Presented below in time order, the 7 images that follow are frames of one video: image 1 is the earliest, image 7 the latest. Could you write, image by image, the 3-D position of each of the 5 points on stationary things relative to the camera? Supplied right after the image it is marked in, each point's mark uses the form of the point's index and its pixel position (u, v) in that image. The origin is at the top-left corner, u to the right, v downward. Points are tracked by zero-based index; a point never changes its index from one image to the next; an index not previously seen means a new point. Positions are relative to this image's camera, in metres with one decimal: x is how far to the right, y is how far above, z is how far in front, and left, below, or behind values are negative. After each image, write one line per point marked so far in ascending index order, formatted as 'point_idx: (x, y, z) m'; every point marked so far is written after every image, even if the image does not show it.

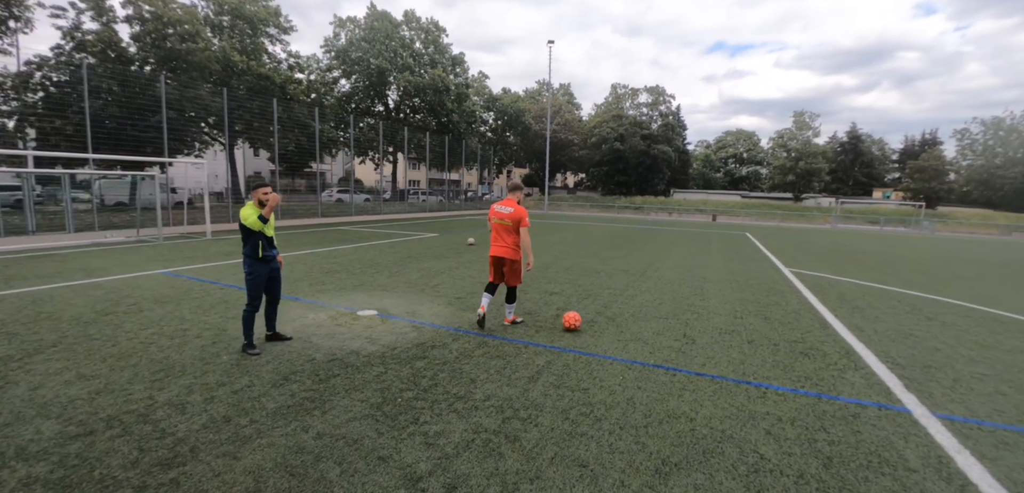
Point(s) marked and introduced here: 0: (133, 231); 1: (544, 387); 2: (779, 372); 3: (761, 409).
0: (-11.1, +0.4, +12.1) m
1: (+0.2, -1.0, +3.2) m
2: (+2.3, -1.1, +3.7) m
3: (+1.8, -1.1, +3.0) m
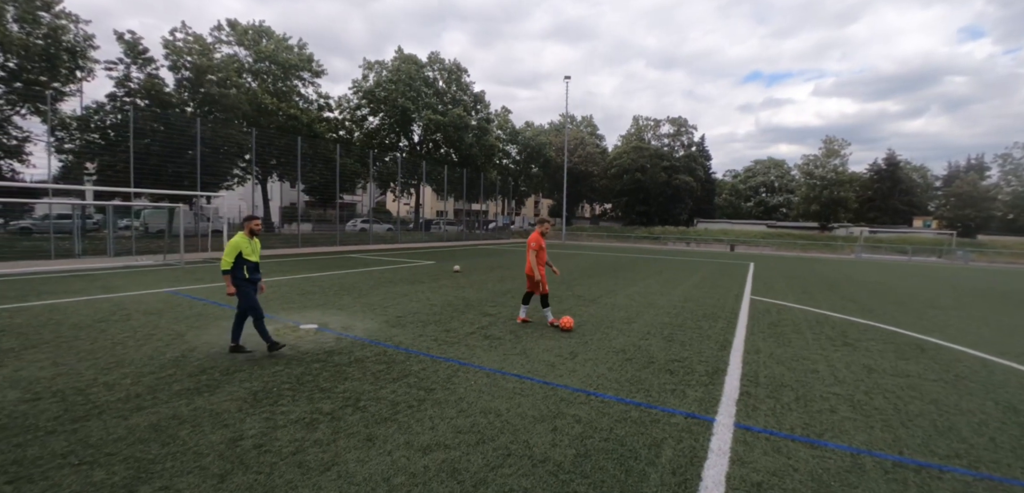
0: (-11.5, -0.3, +13.9) m
1: (-1.0, -1.3, +3.9) m
2: (+1.1, -1.3, +4.2) m
3: (+0.5, -1.4, +3.5) m
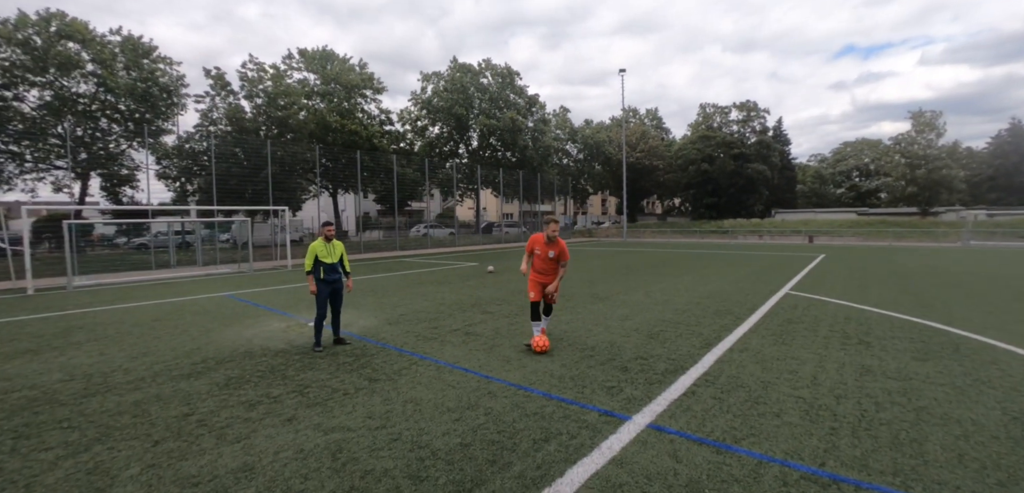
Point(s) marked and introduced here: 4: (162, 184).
0: (-10.2, -0.7, +16.0) m
1: (-1.7, -1.3, +4.3) m
2: (+0.5, -1.3, +4.3) m
3: (-0.2, -1.4, +3.7) m
4: (-12.7, +2.3, +15.6) m
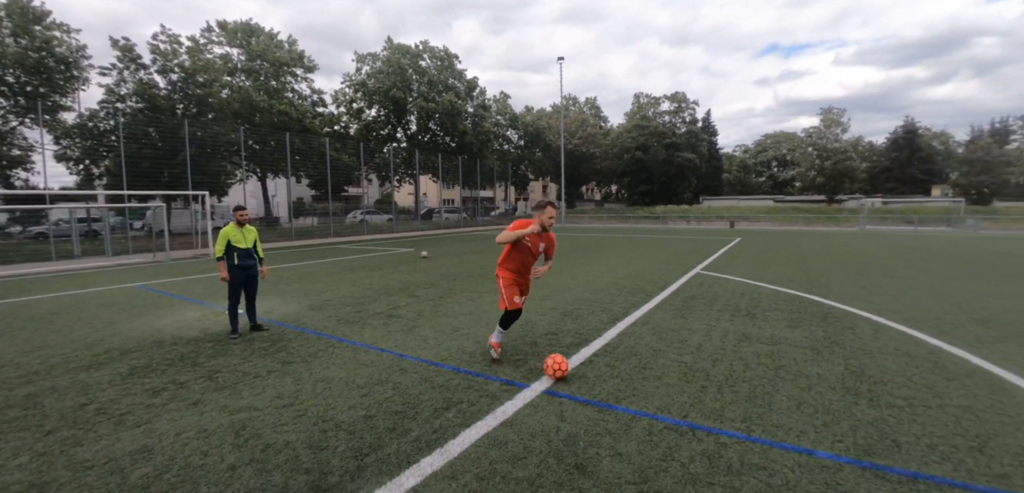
0: (-12.4, -0.3, +15.0) m
1: (-2.6, -1.2, +4.4) m
2: (-0.4, -1.2, +4.6) m
3: (-1.1, -1.2, +4.0) m
4: (-14.8, +2.7, +14.2) m
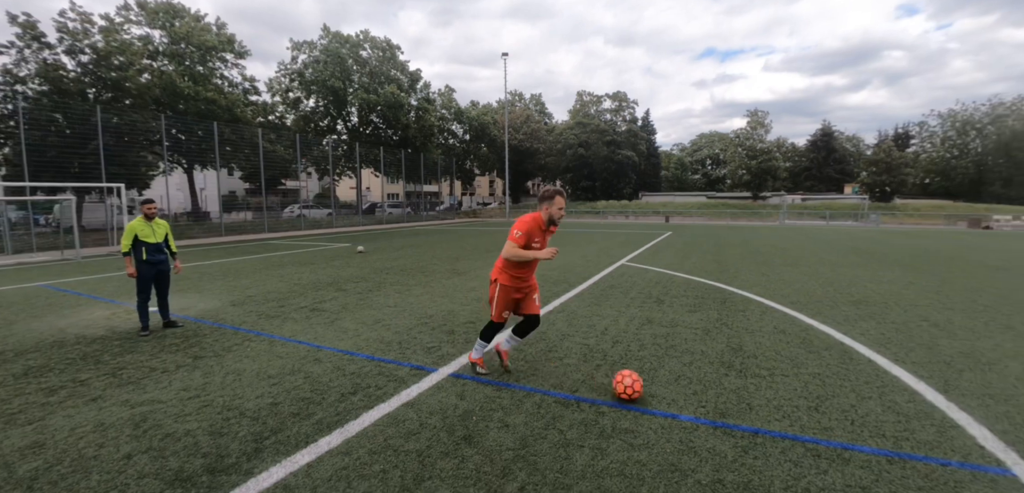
0: (-14.4, -0.1, +13.9) m
1: (-3.5, -1.1, +4.4) m
2: (-1.3, -1.1, +4.8) m
3: (-1.9, -1.2, +4.1) m
4: (-16.7, +2.7, +12.8) m
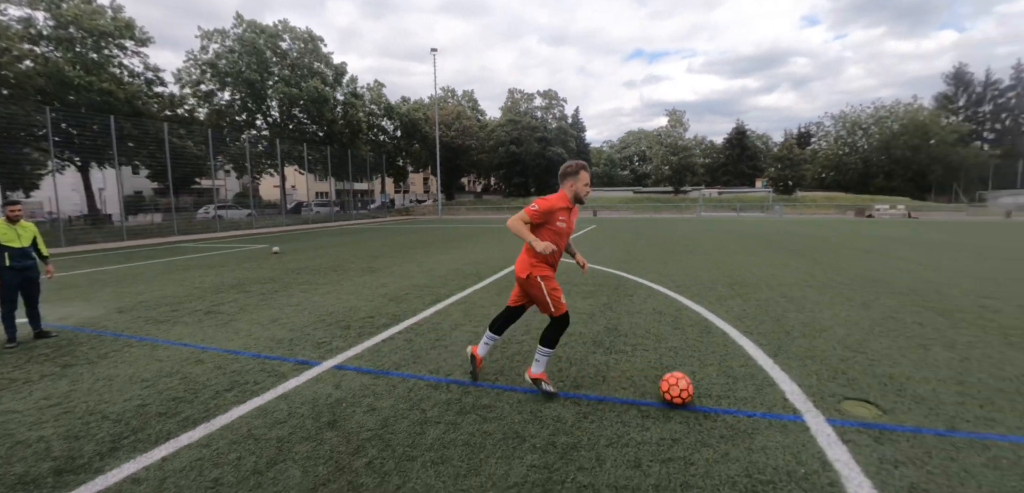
0: (-16.7, -0.4, +12.4) m
1: (-4.7, -1.2, +4.2) m
2: (-2.6, -1.1, +4.9) m
3: (-3.1, -1.2, +4.2) m
4: (-18.9, +2.4, +11.0) m
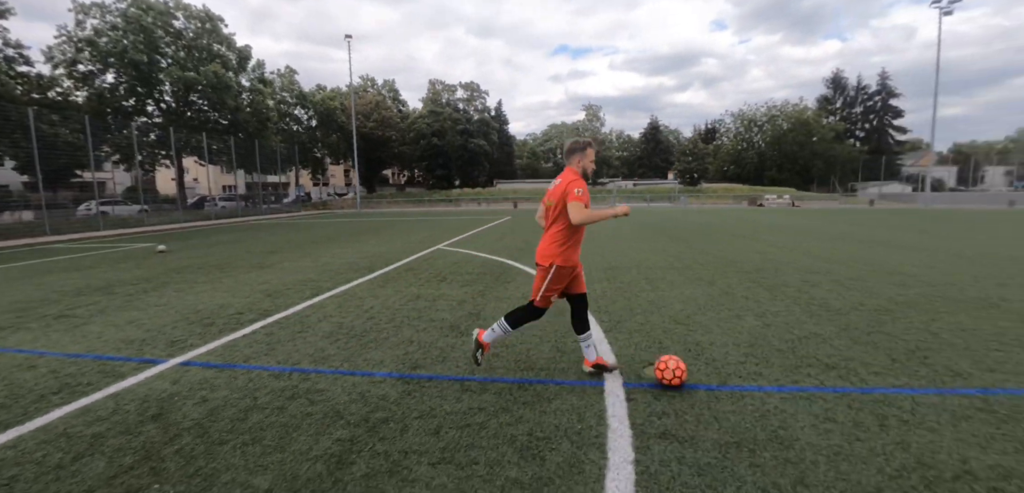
0: (-19.3, -0.6, +10.5) m
1: (-6.3, -1.3, +4.0) m
2: (-4.4, -1.1, +5.0) m
3: (-4.8, -1.2, +4.1) m
4: (-21.4, +2.2, +8.8) m
